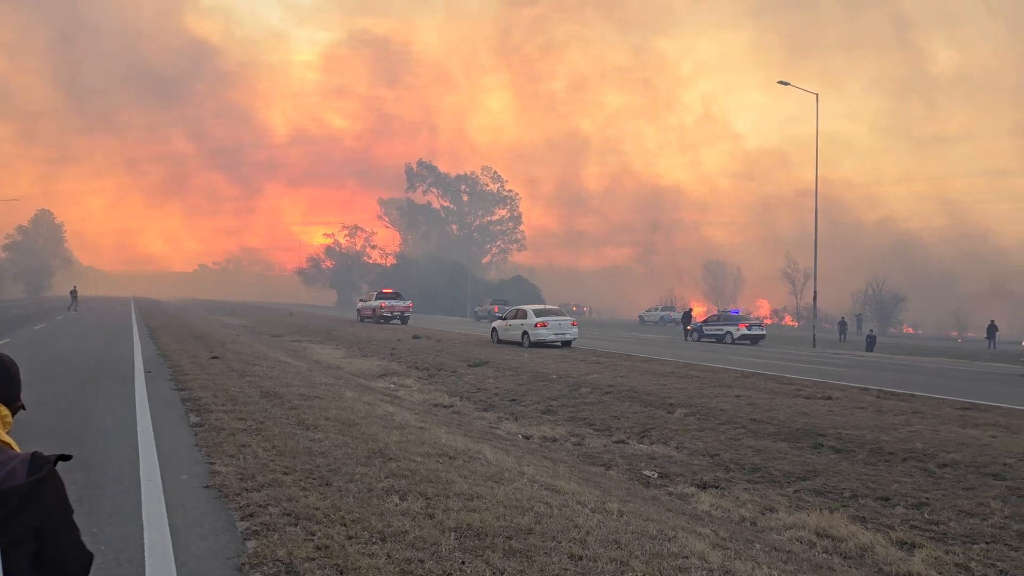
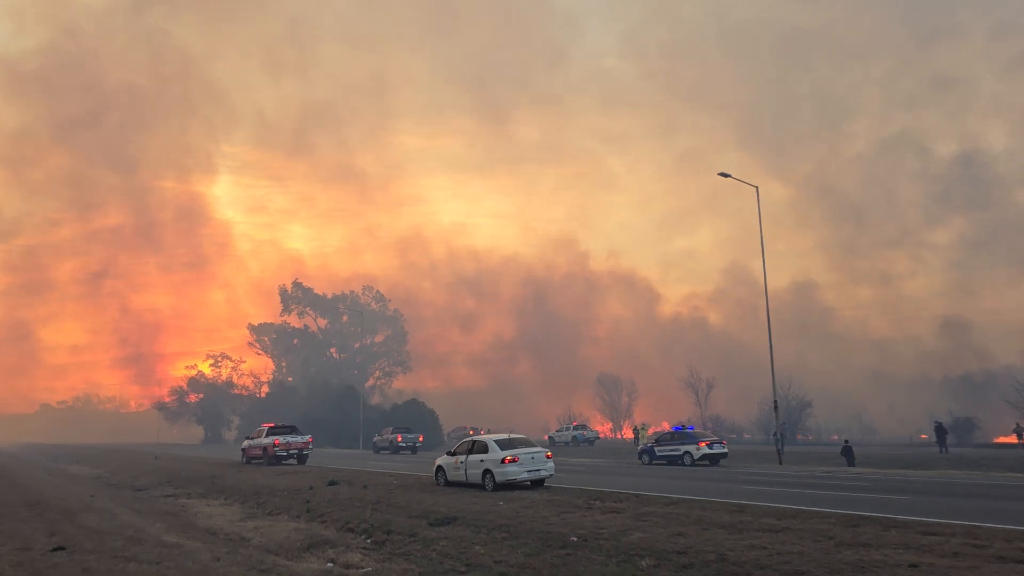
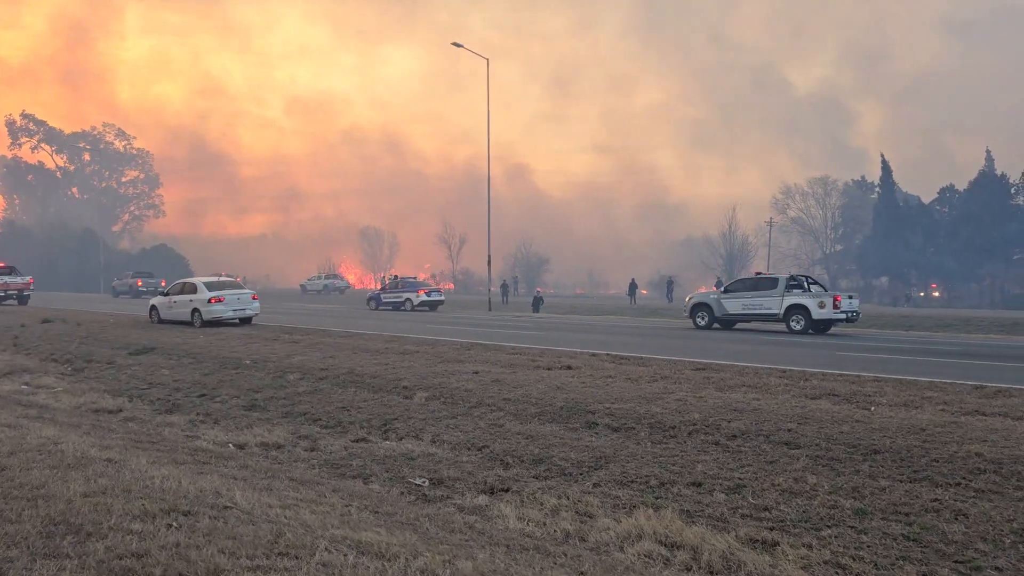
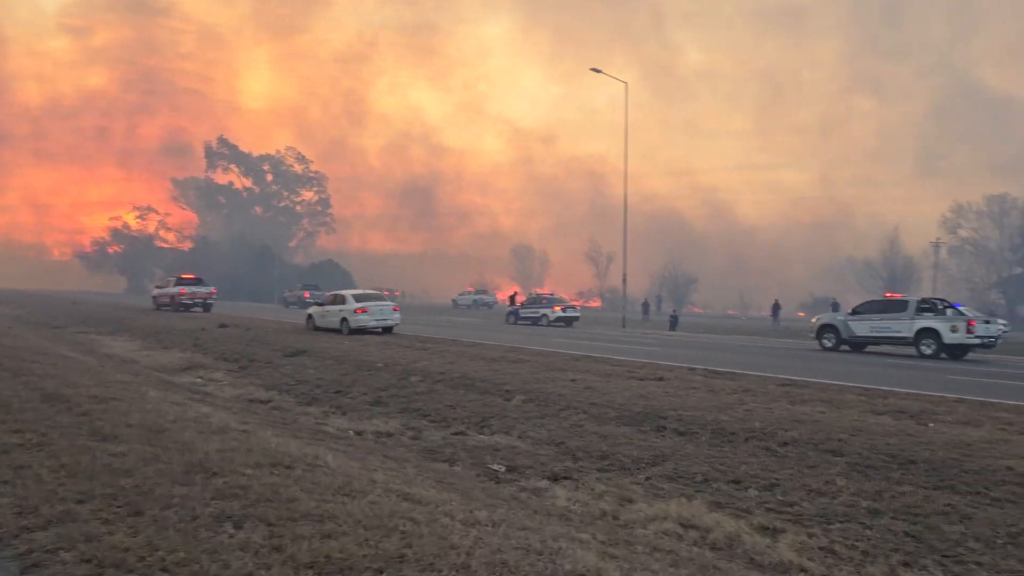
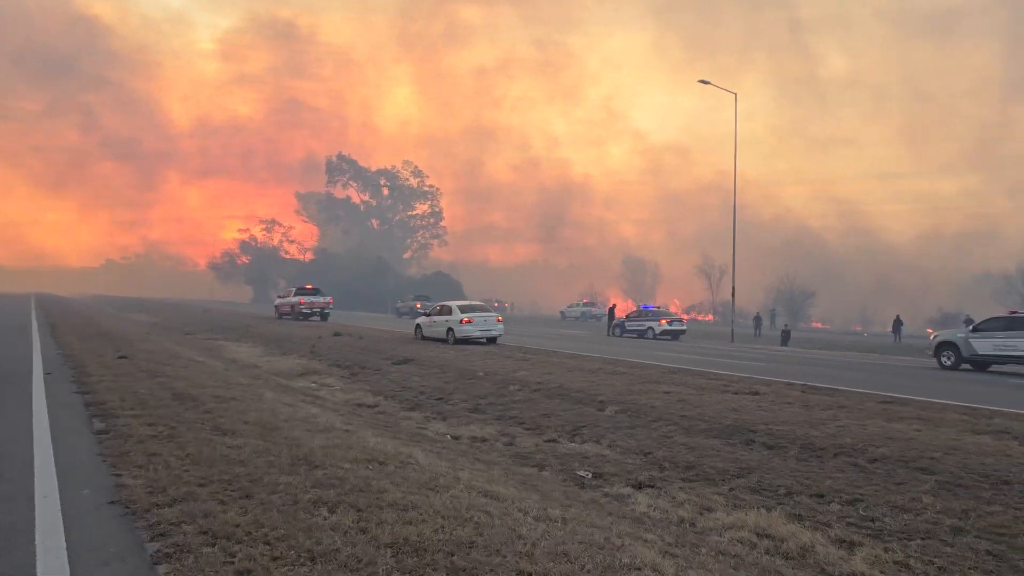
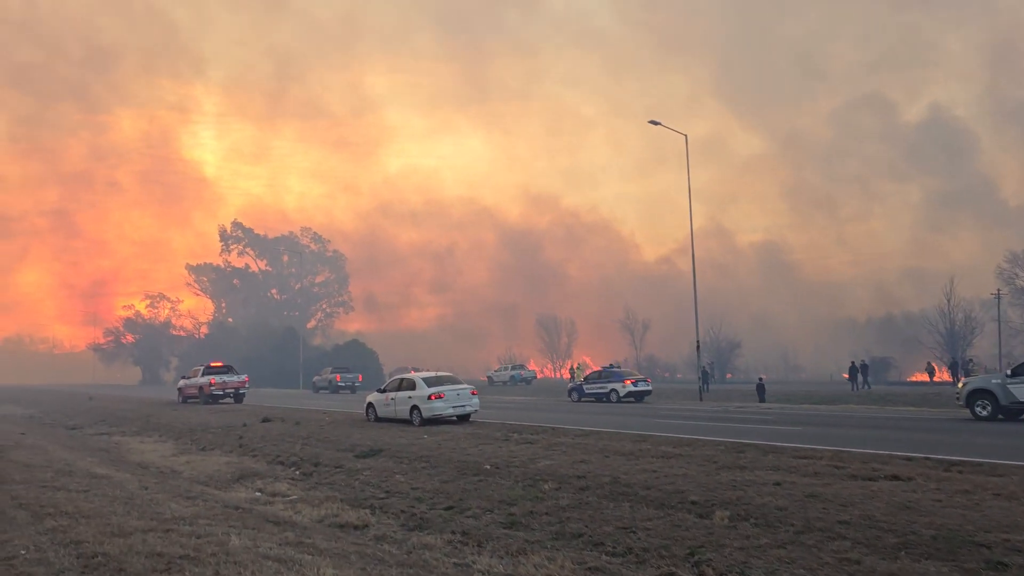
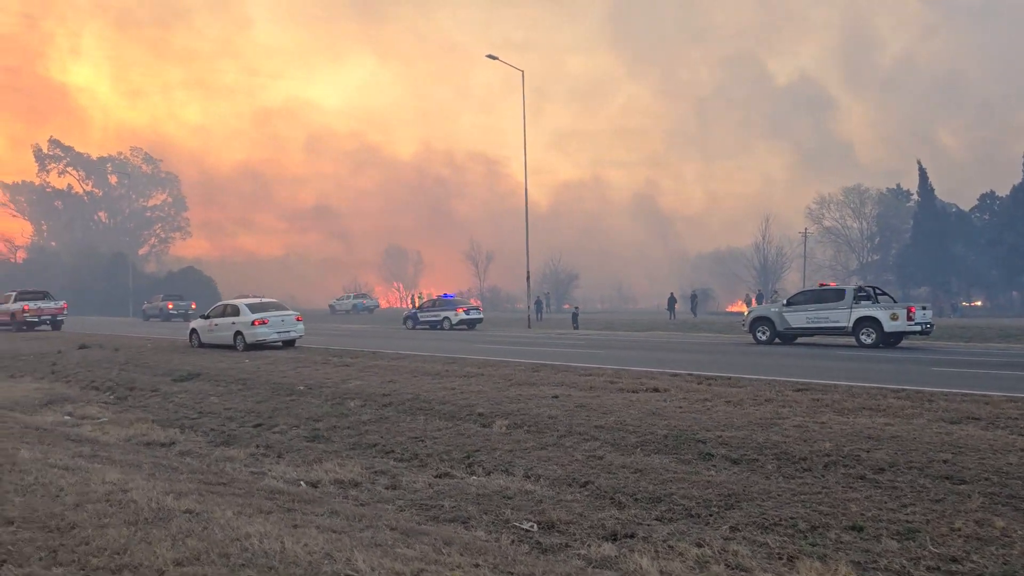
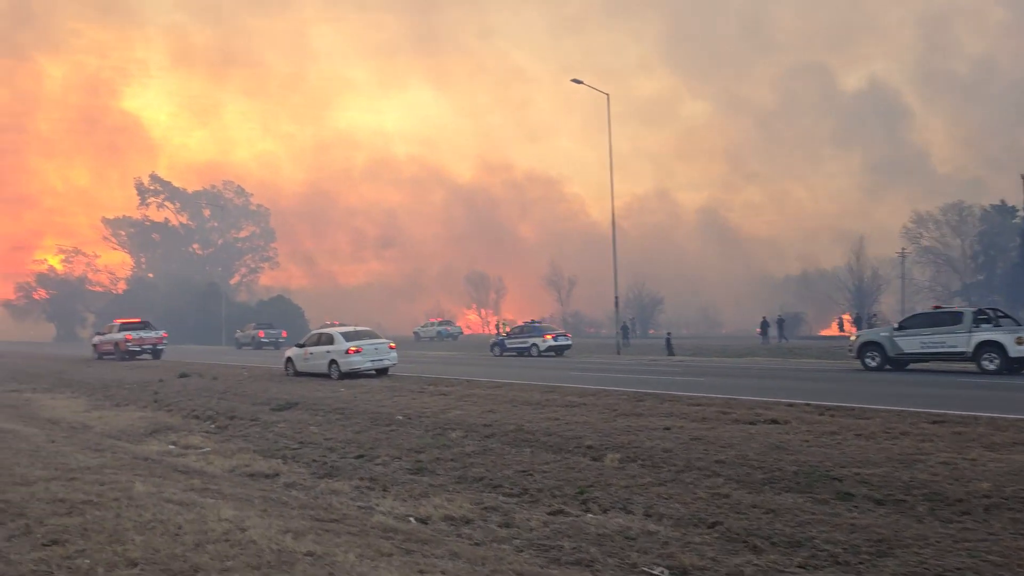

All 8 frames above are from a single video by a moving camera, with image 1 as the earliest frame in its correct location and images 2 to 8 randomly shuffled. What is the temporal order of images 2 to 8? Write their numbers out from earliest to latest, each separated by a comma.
5, 4, 3, 7, 8, 6, 2
